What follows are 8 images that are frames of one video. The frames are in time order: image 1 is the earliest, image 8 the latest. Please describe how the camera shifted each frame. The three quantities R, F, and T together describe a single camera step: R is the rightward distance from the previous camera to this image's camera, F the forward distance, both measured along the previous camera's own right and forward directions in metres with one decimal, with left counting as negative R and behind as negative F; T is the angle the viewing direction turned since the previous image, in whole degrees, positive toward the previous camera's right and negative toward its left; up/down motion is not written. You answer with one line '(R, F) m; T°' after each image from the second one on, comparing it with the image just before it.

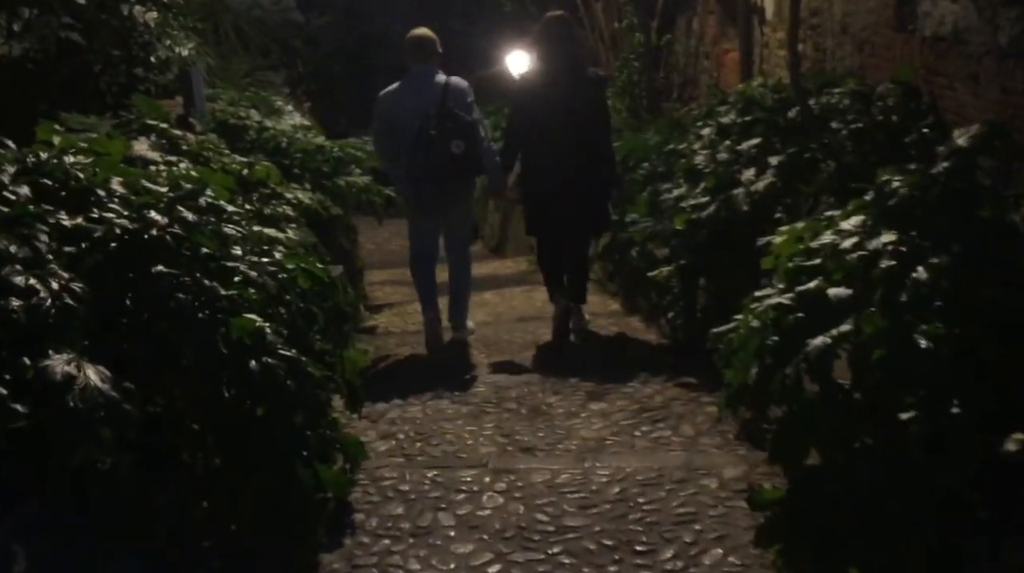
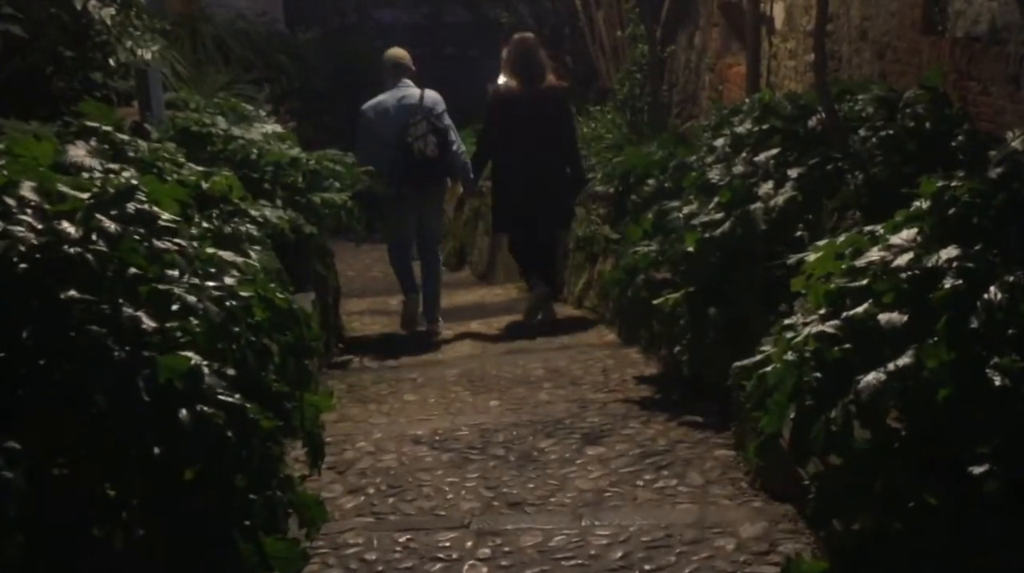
(0.0, +0.6) m; 0°
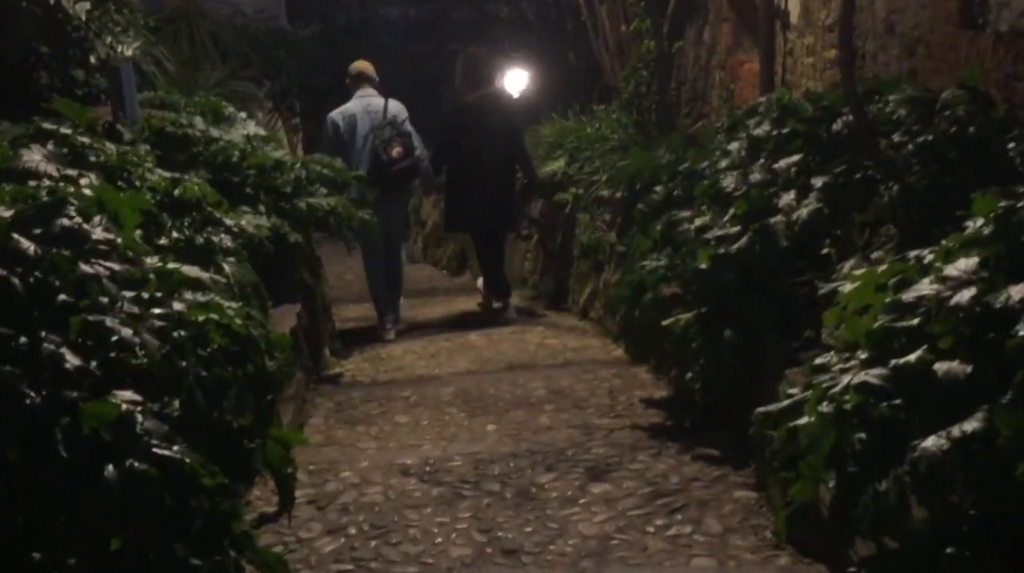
(0.0, +0.5) m; 0°
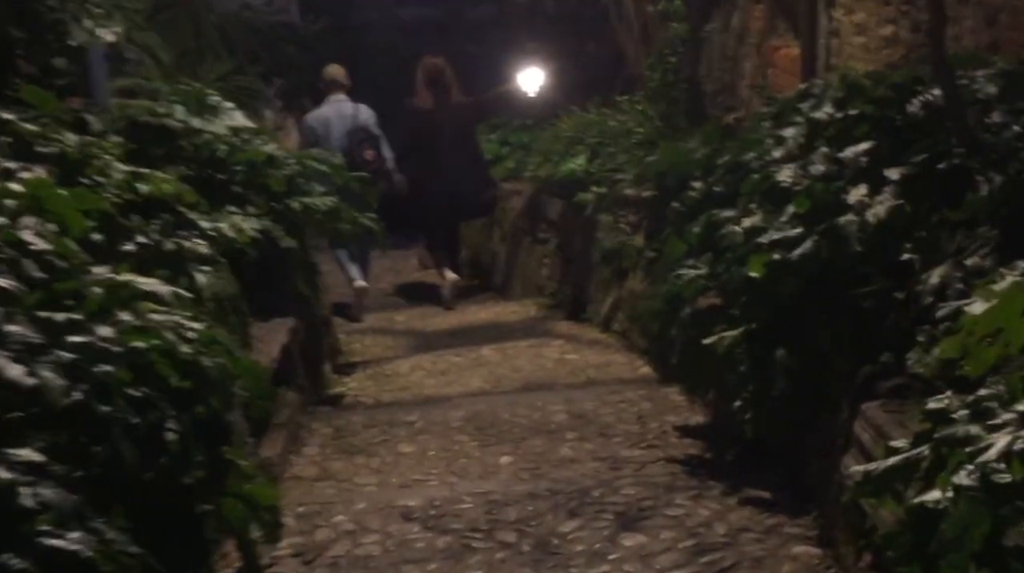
(0.0, +0.7) m; -1°
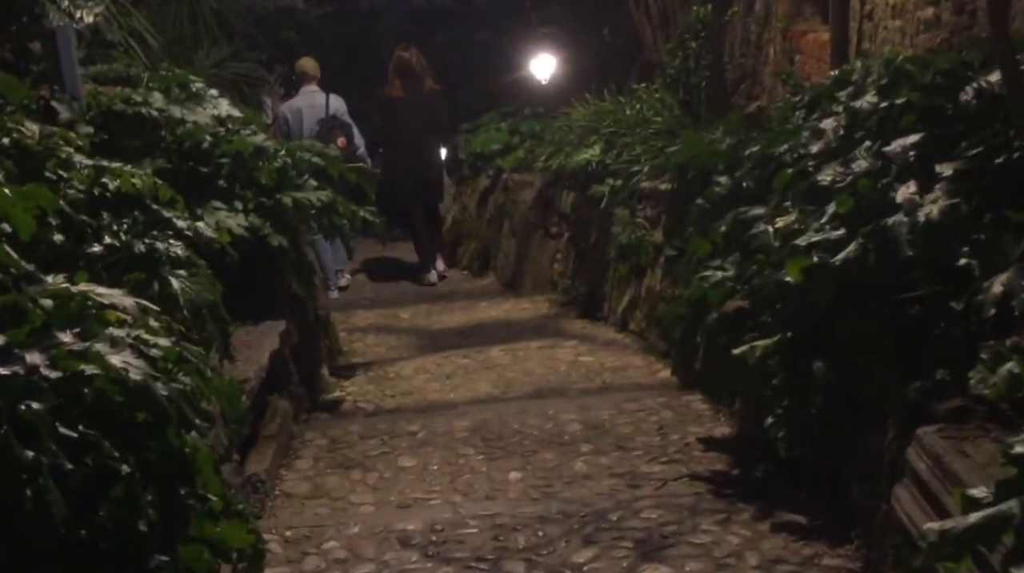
(0.0, +0.4) m; -1°
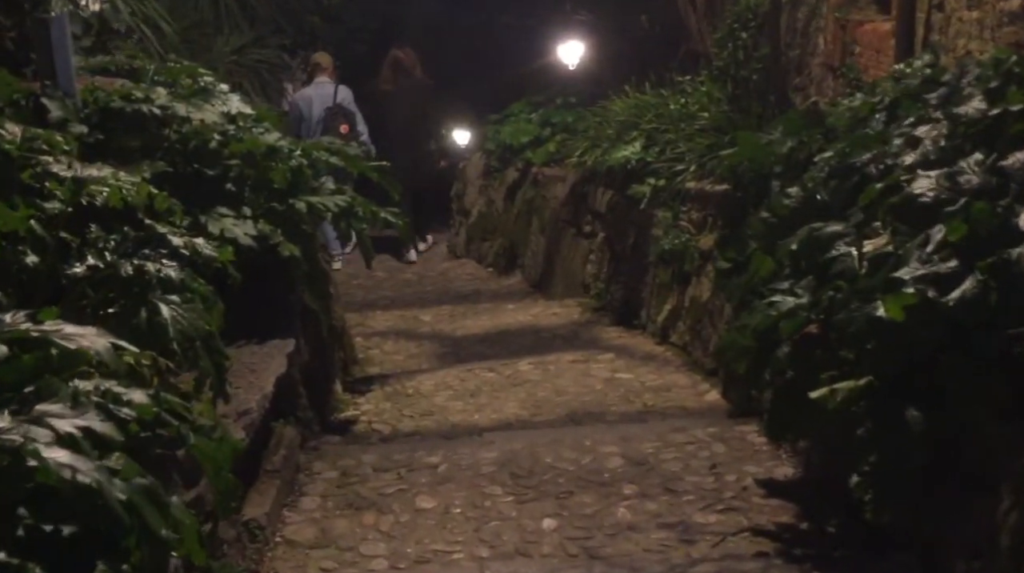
(0.0, +0.6) m; -1°
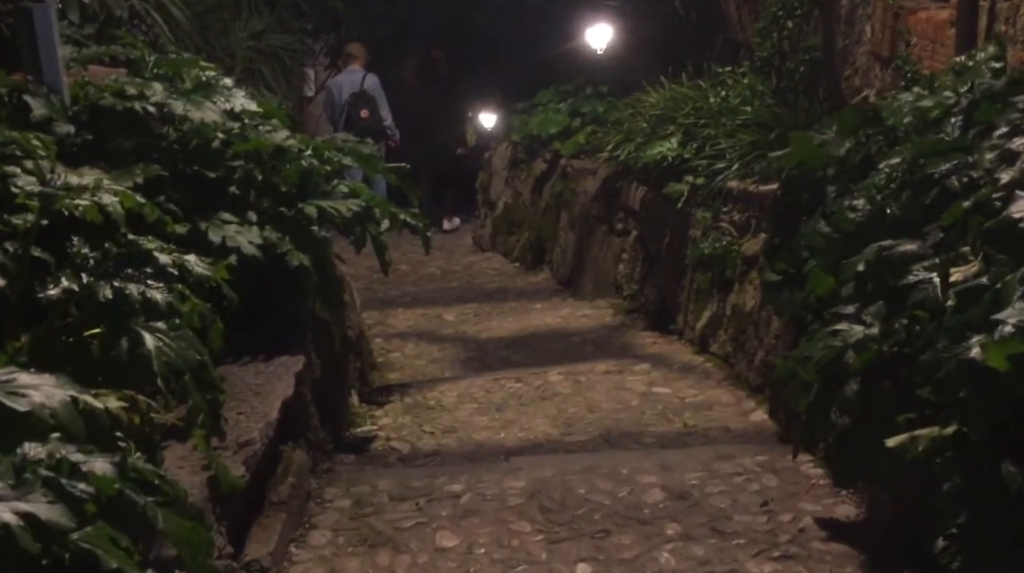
(0.0, +0.4) m; -1°
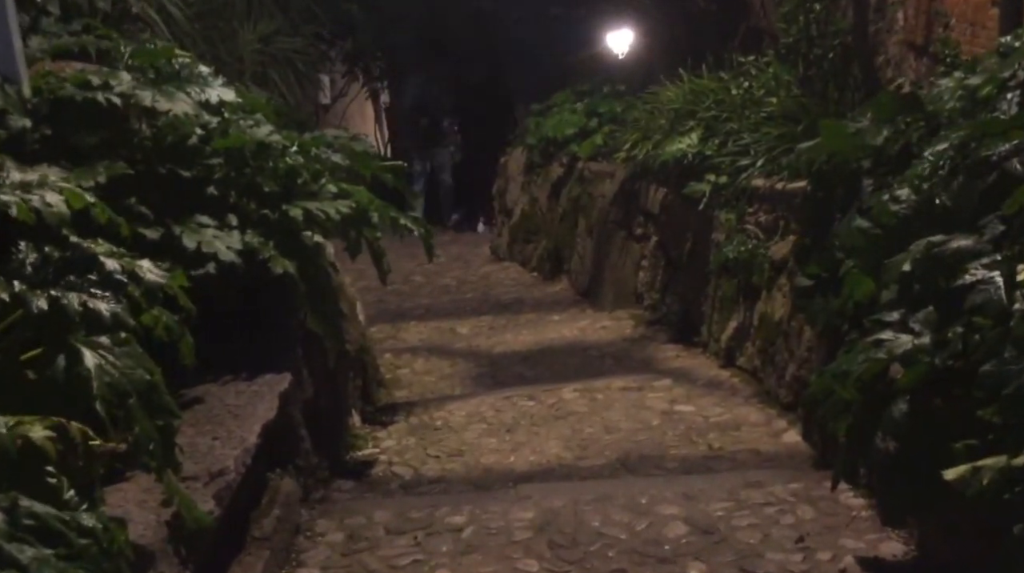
(+0.1, +0.4) m; -1°
